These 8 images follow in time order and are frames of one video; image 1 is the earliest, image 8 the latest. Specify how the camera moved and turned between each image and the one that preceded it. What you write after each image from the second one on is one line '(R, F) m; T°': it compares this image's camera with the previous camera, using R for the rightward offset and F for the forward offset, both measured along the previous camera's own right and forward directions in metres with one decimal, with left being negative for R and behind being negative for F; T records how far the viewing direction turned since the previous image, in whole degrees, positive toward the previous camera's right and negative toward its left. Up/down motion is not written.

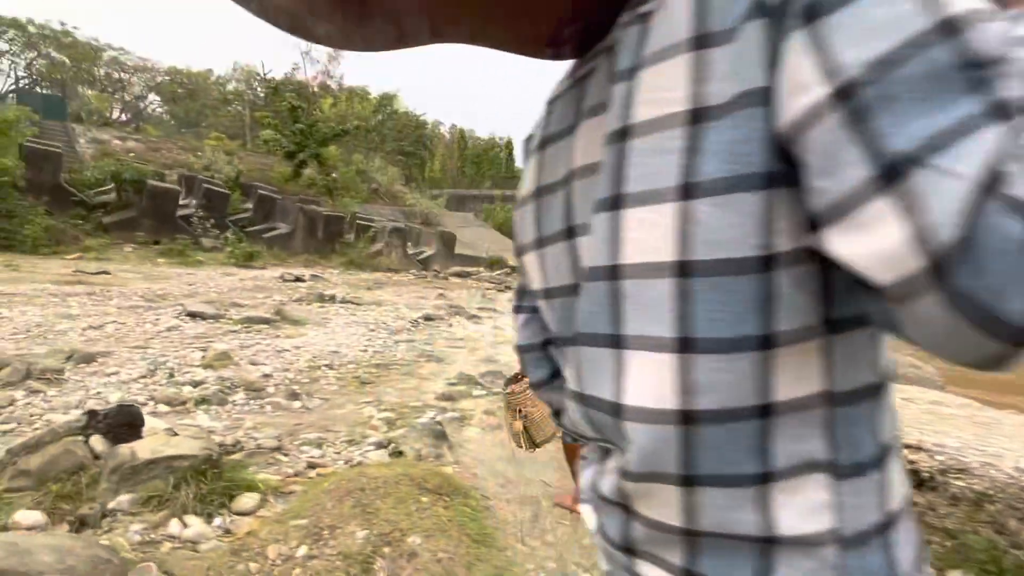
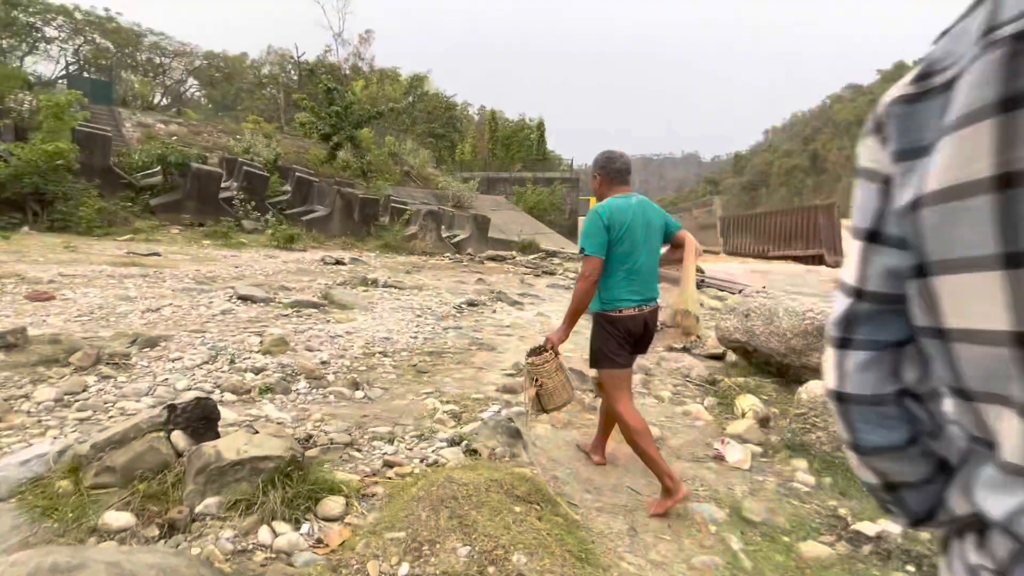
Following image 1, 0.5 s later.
(-0.3, +0.2) m; -3°
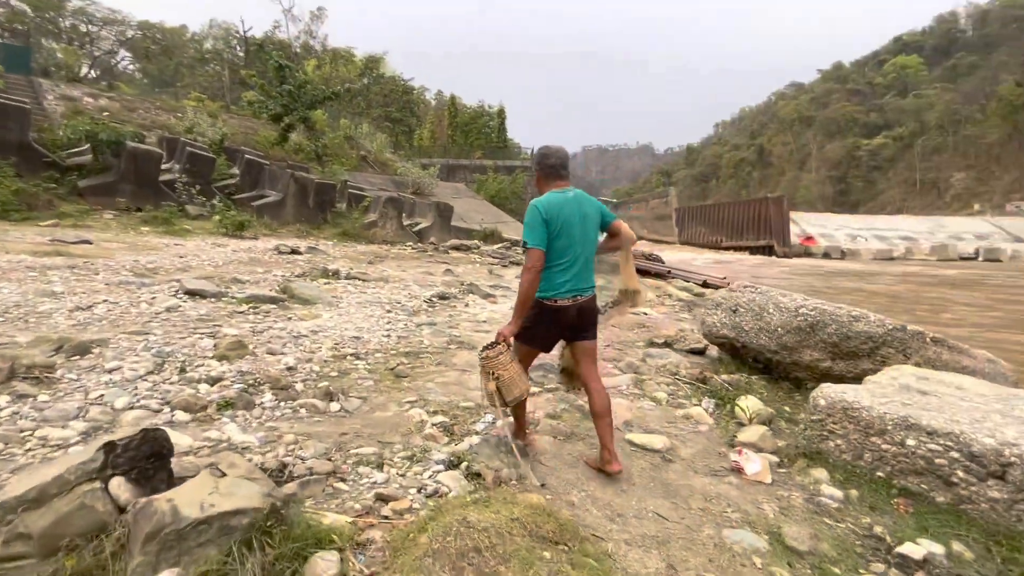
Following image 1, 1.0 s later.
(-0.2, +0.3) m; +5°
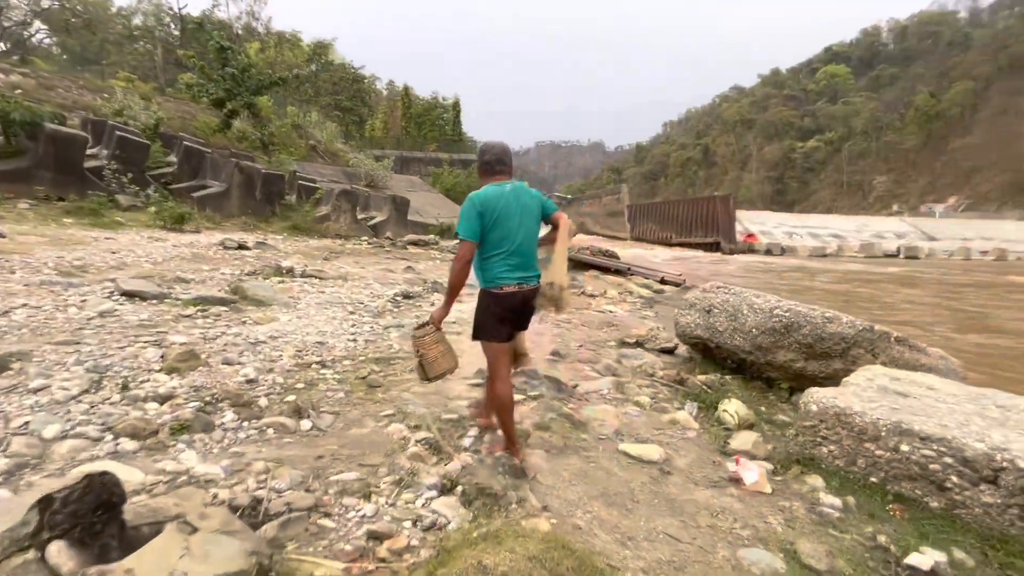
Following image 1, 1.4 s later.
(-0.2, +0.2) m; +5°
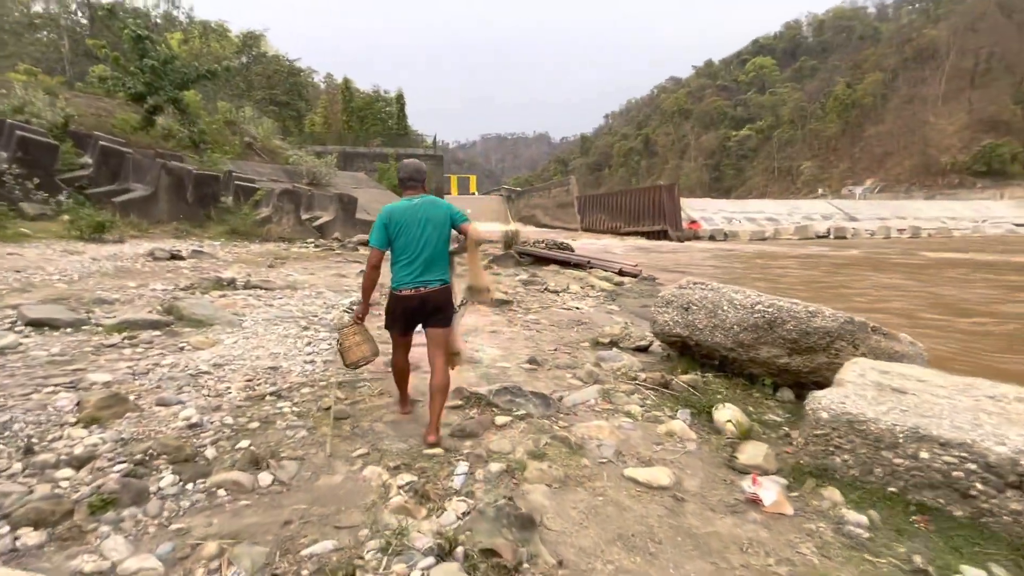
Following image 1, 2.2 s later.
(-0.2, +0.3) m; +6°
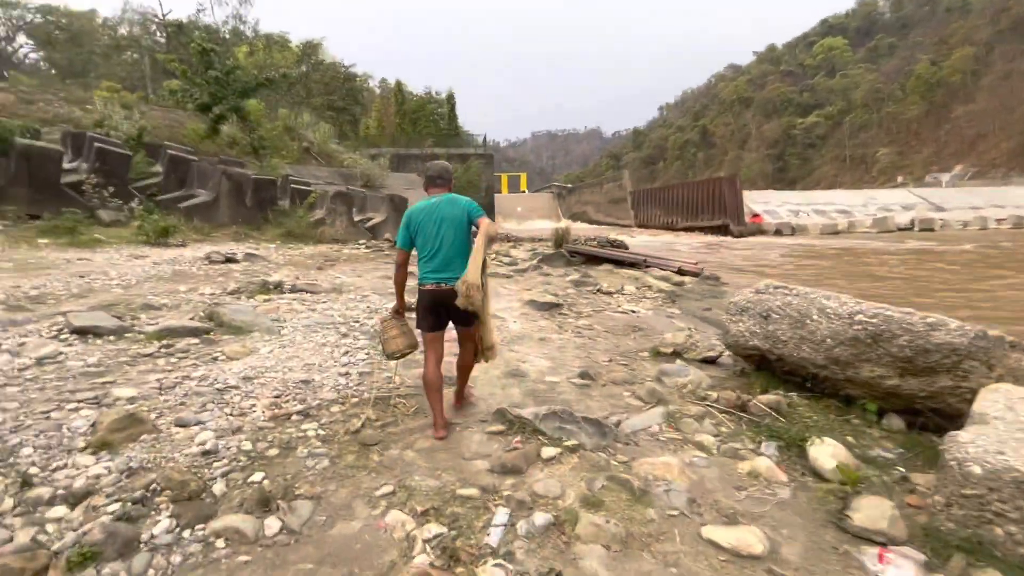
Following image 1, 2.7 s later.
(0.0, +0.5) m; -6°
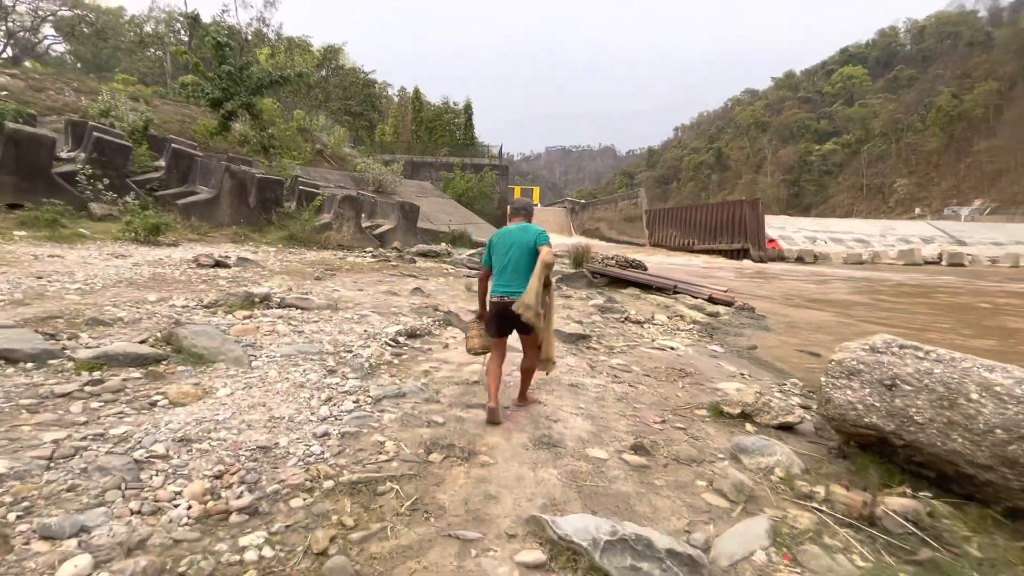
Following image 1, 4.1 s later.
(-0.2, +1.0) m; -1°
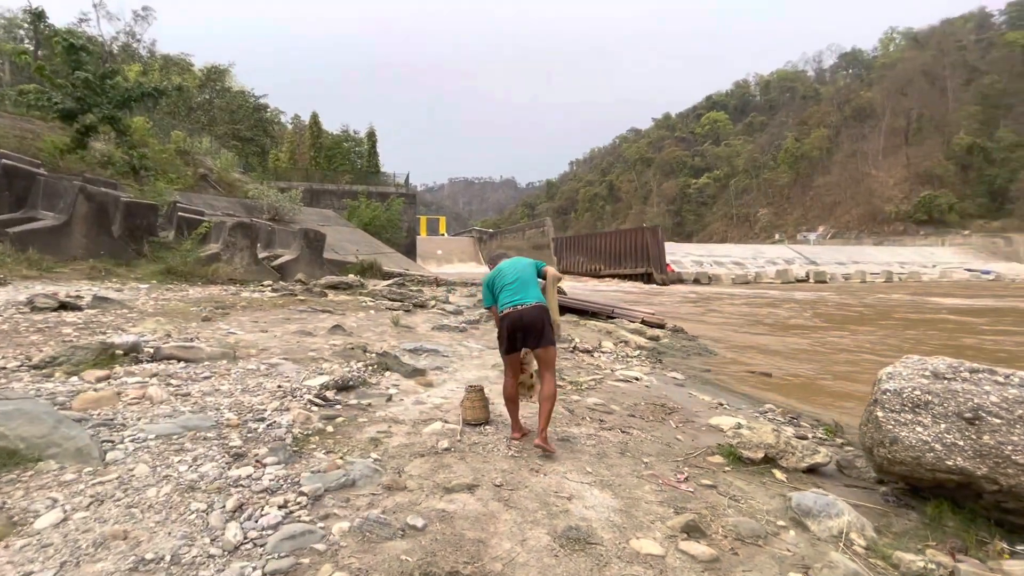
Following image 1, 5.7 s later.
(-0.5, +1.0) m; +11°
